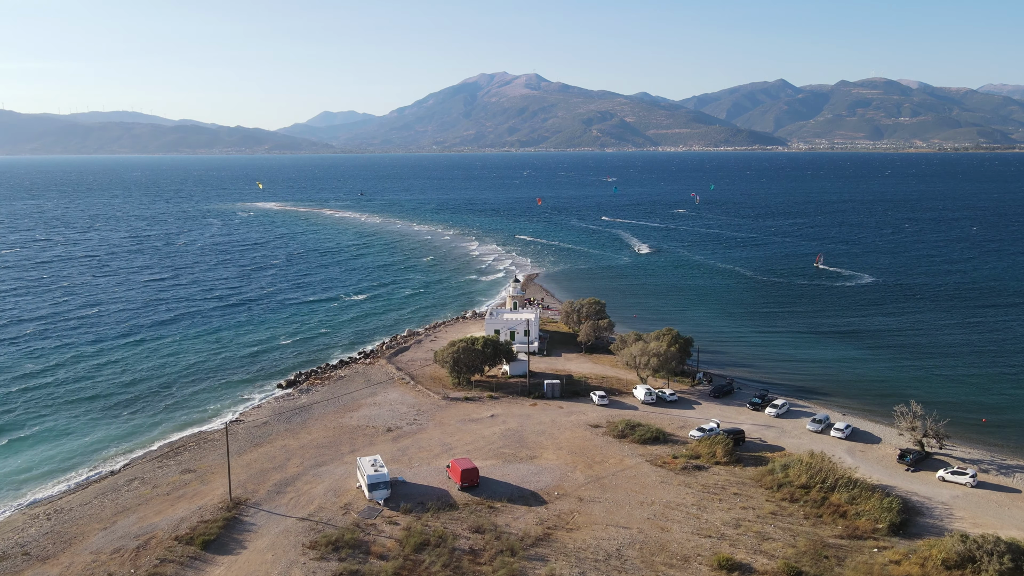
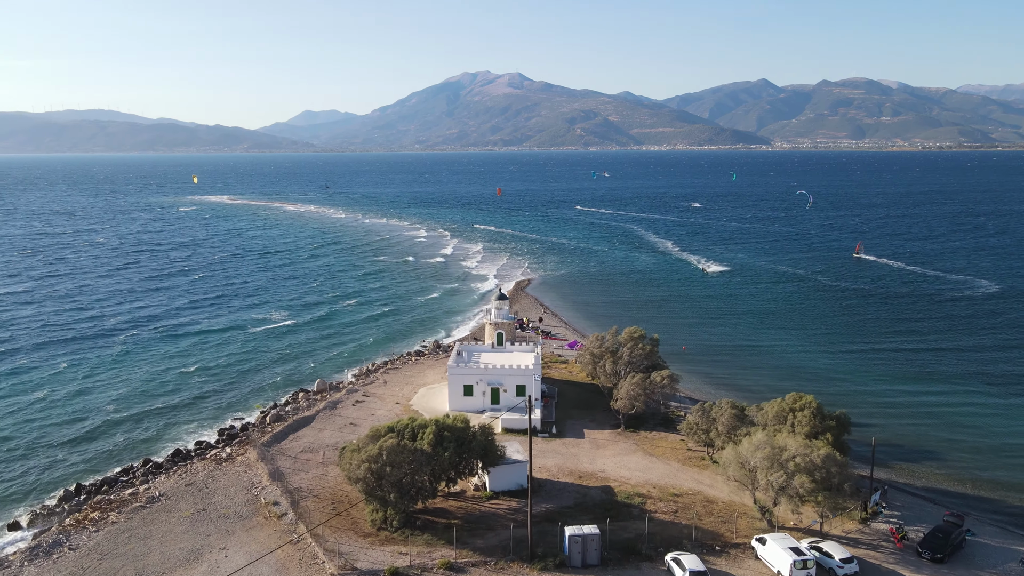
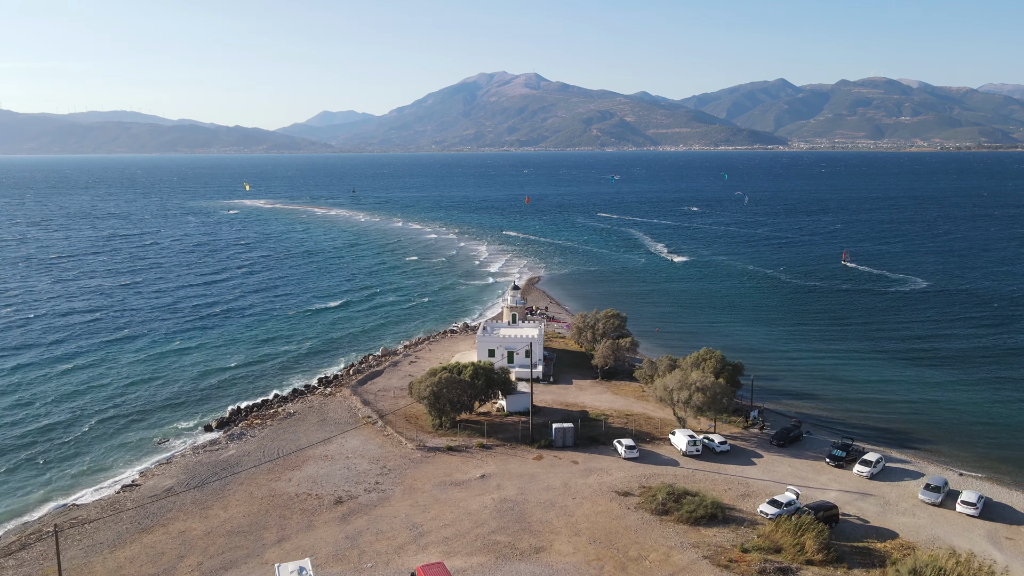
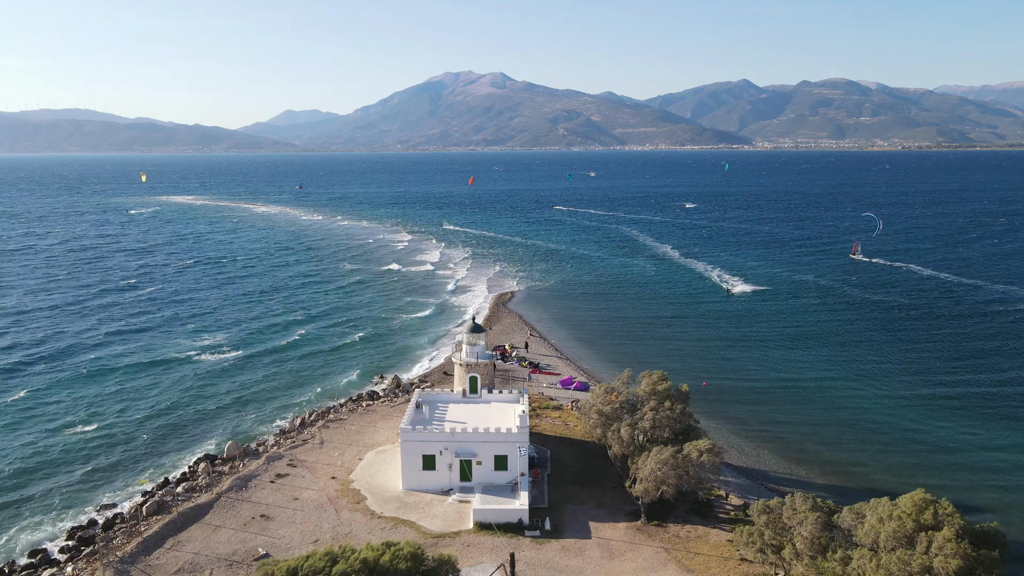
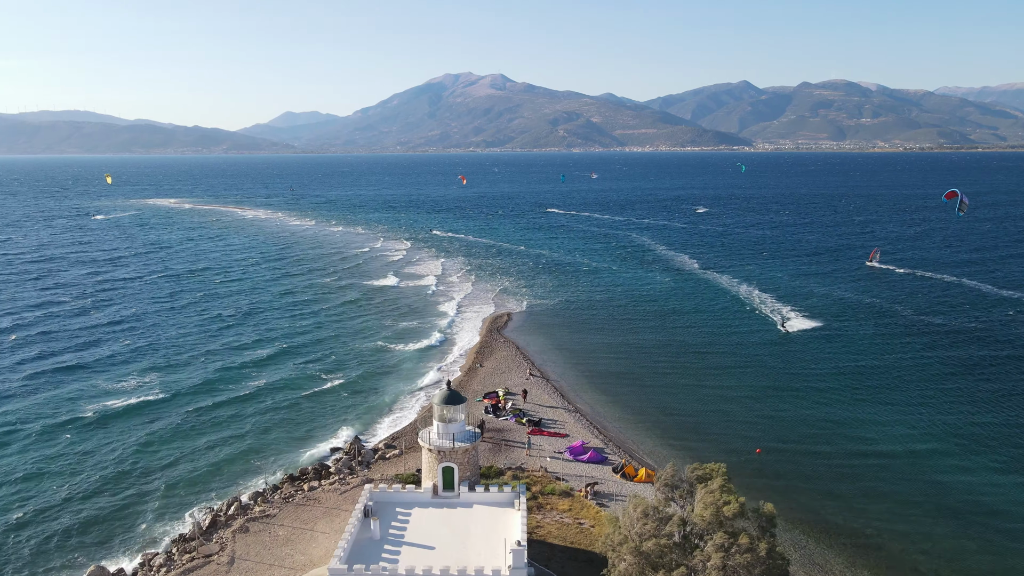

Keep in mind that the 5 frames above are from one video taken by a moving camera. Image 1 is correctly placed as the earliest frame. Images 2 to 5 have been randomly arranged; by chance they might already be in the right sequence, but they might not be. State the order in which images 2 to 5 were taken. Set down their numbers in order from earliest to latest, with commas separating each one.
3, 2, 4, 5
